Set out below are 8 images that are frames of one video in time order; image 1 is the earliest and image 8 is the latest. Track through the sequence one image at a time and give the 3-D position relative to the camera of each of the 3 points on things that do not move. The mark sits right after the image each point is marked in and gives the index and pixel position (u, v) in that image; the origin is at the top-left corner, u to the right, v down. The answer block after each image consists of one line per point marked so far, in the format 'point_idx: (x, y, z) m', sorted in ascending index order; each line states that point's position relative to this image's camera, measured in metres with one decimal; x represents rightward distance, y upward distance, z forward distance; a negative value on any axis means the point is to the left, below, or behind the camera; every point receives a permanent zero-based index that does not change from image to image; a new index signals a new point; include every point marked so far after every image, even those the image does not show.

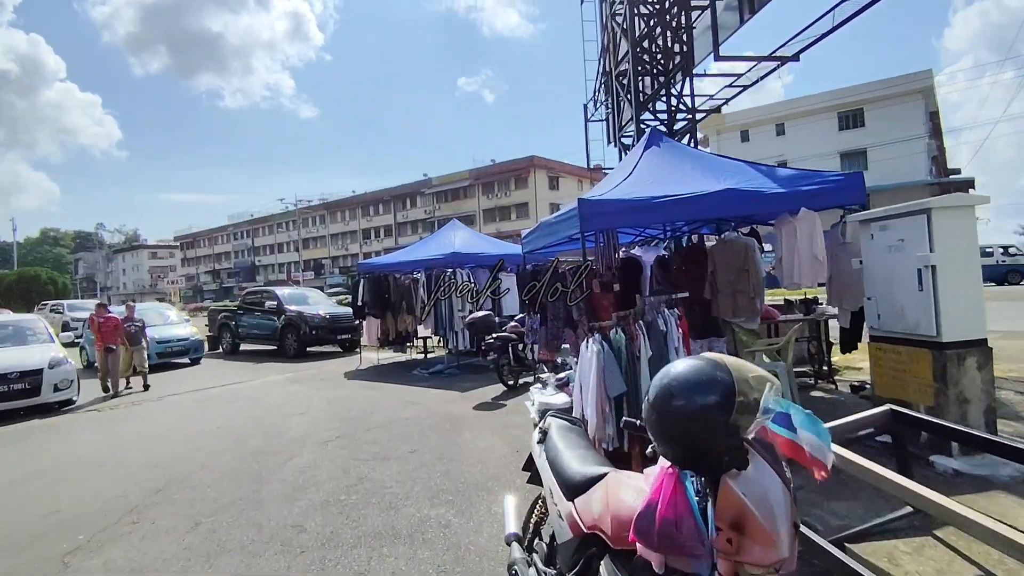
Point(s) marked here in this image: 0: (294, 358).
0: (-5.4, -1.7, +14.5) m
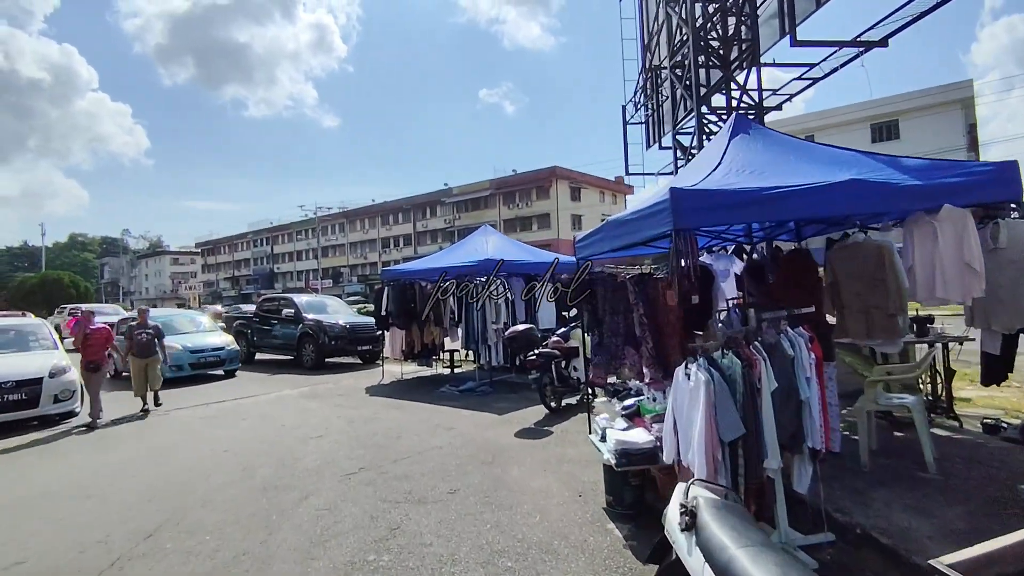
0: (-4.6, -1.9, +13.7) m
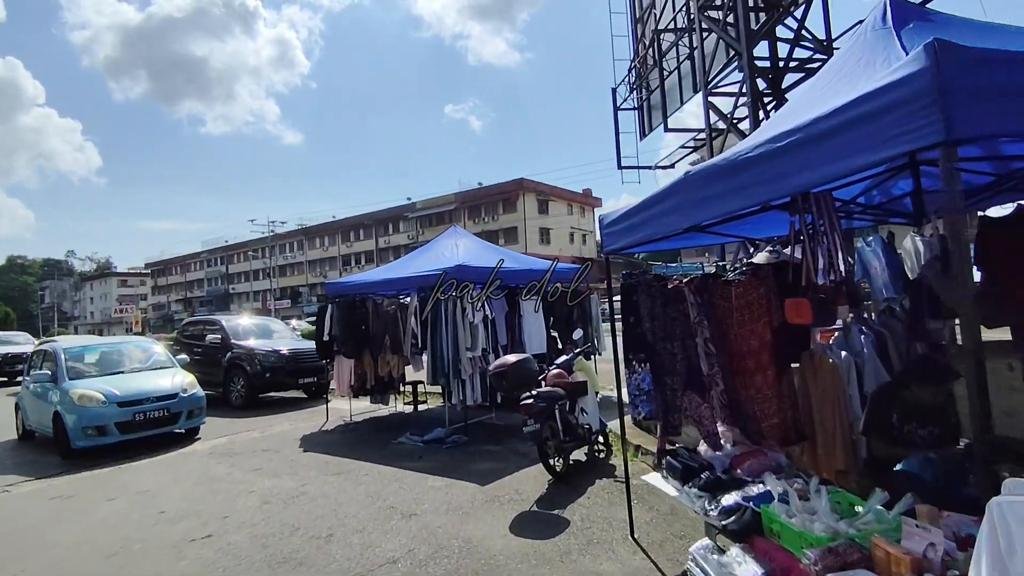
0: (-5.1, -2.3, +11.1) m
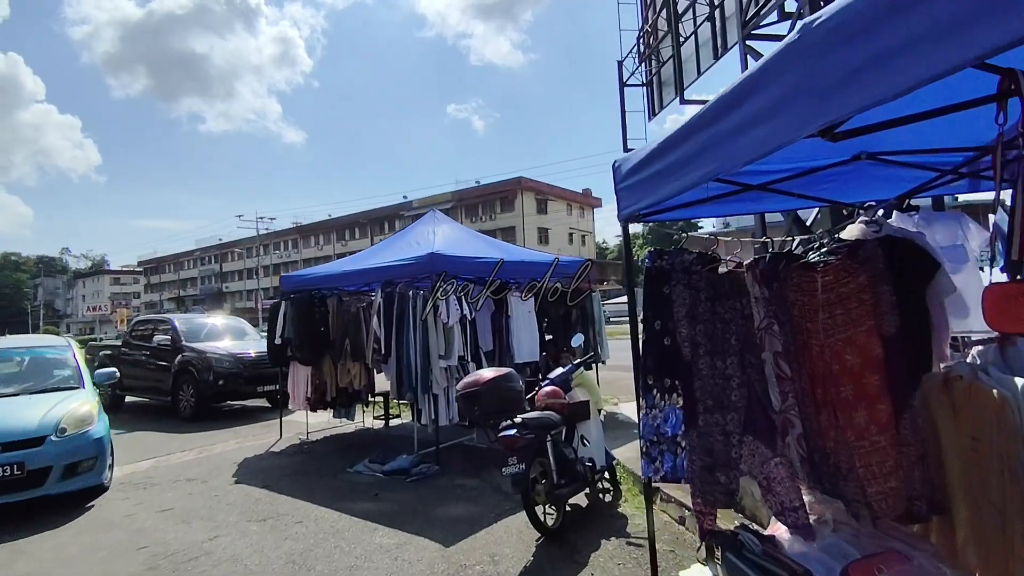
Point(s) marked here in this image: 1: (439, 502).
0: (-5.3, -2.2, +9.6) m
1: (-0.6, -1.8, +4.9) m
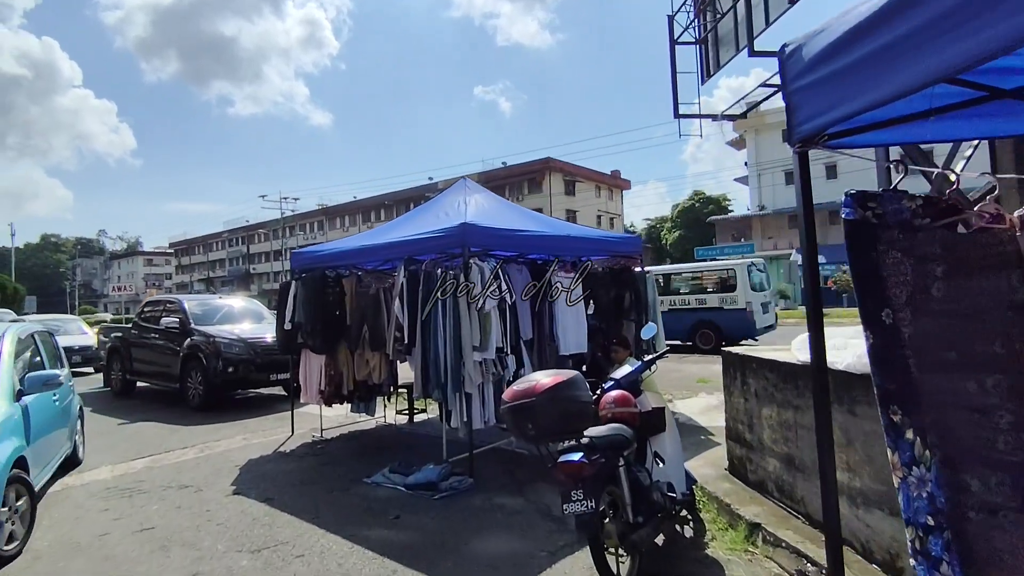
0: (-4.7, -1.9, +8.9) m
1: (-0.2, -1.6, +3.9) m
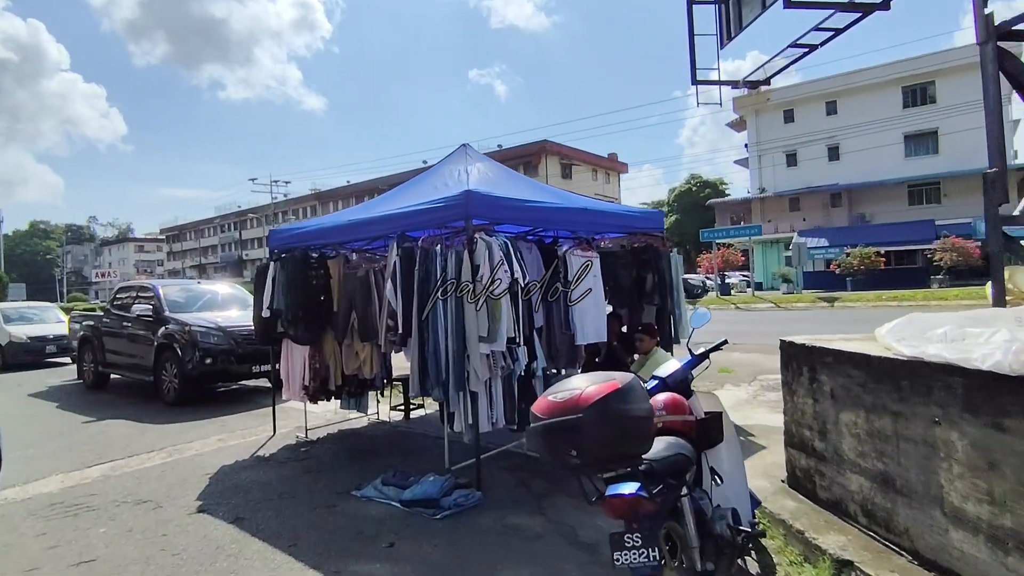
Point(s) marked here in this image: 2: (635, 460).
0: (-4.6, -1.6, +8.1) m
1: (-0.1, -1.5, +3.1) m
2: (+0.4, -0.6, +2.3) m
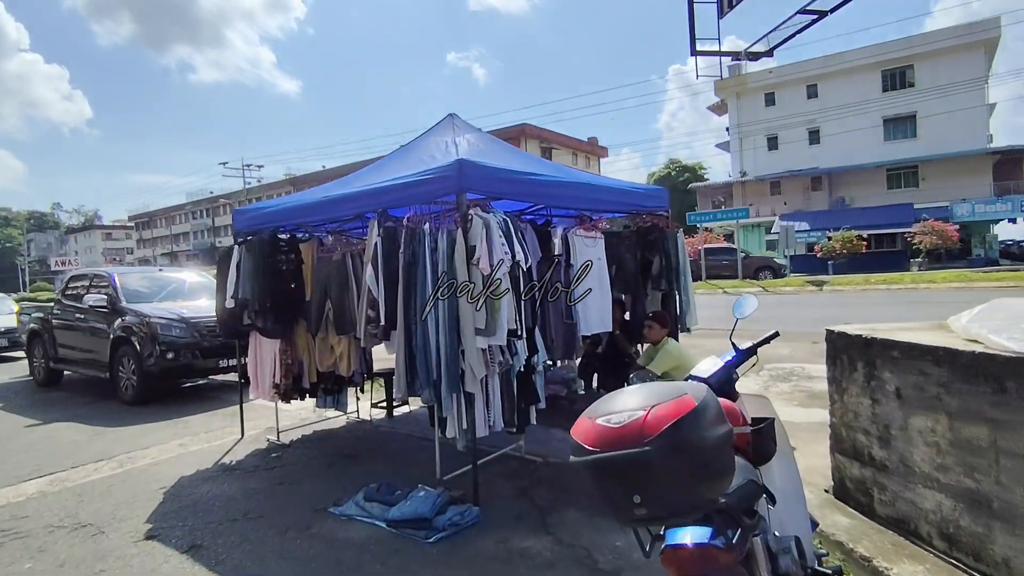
0: (-4.8, -1.5, +7.4) m
1: (-0.1, -1.4, +2.6) m
2: (+0.5, -0.6, +1.8) m
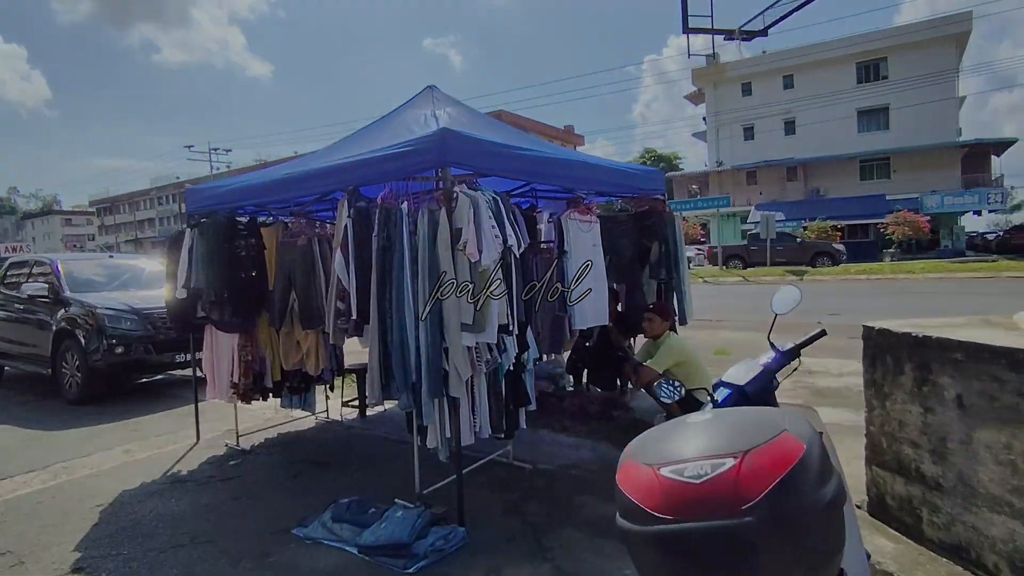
0: (-5.0, -1.4, +6.8) m
1: (-0.1, -1.4, +2.2) m
2: (+0.5, -0.5, +1.3) m
